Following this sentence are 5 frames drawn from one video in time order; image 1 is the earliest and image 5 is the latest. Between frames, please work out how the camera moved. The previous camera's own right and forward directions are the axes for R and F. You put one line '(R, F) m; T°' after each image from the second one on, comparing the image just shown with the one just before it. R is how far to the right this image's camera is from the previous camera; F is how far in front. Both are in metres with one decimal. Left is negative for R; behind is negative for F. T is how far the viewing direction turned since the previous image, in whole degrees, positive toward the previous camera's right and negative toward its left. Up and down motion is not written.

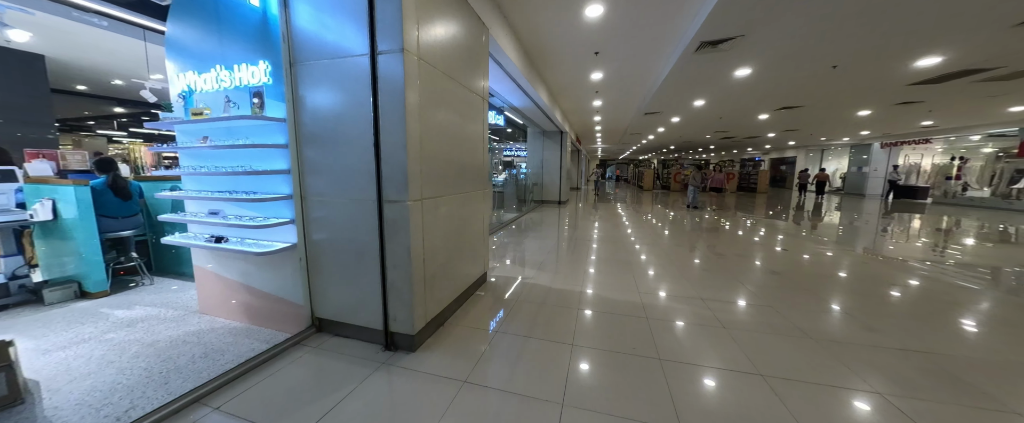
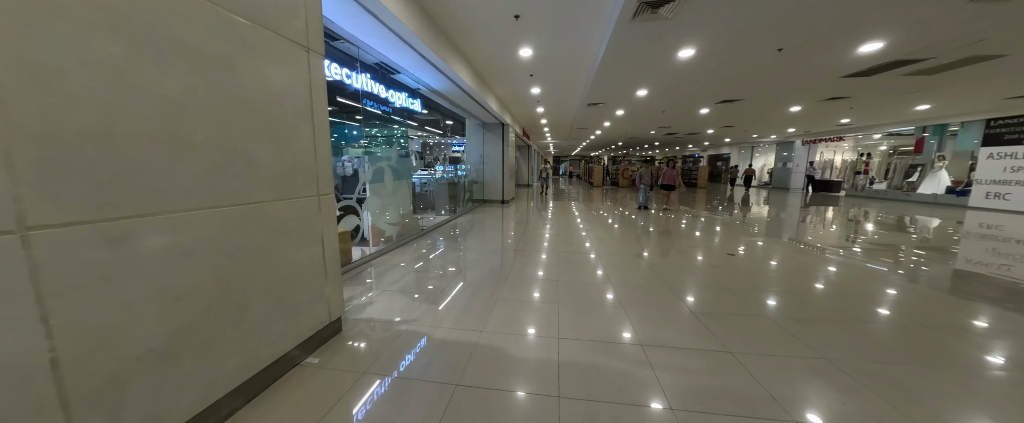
(+0.6, +0.9) m; +8°
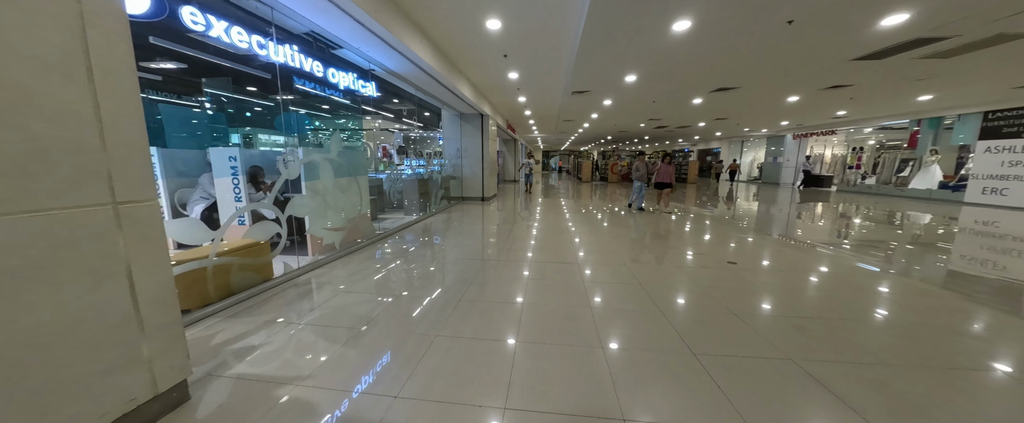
(+0.3, +0.6) m; +2°
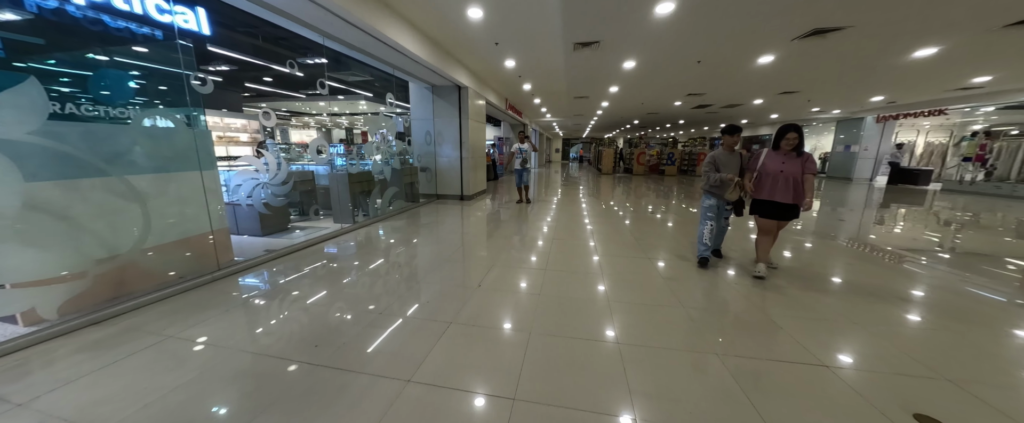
(+0.8, +1.8) m; -5°
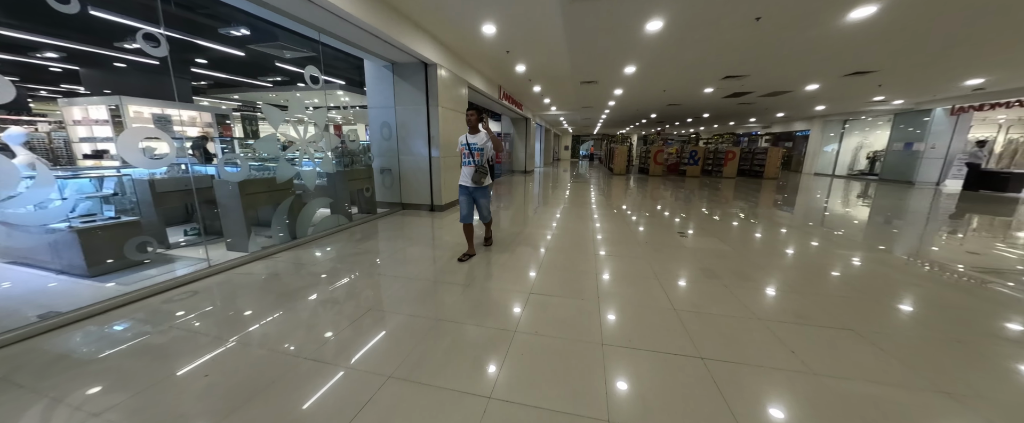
(+0.4, +1.4) m; -2°
